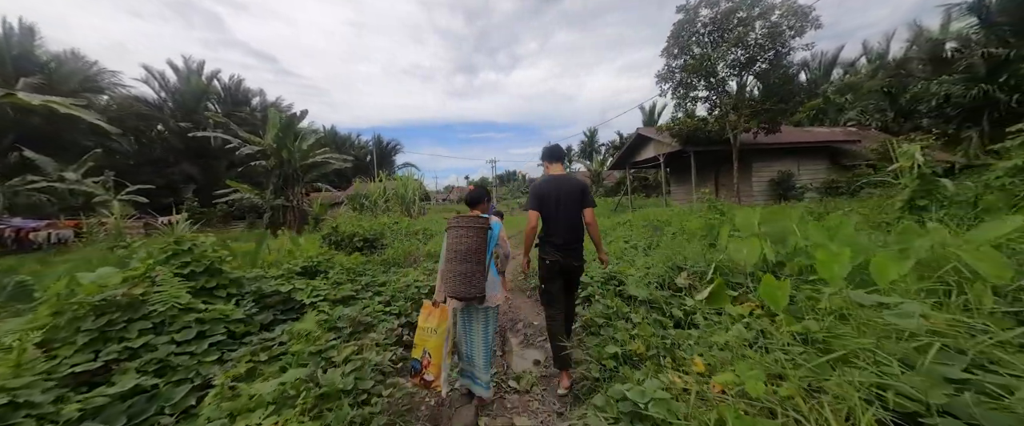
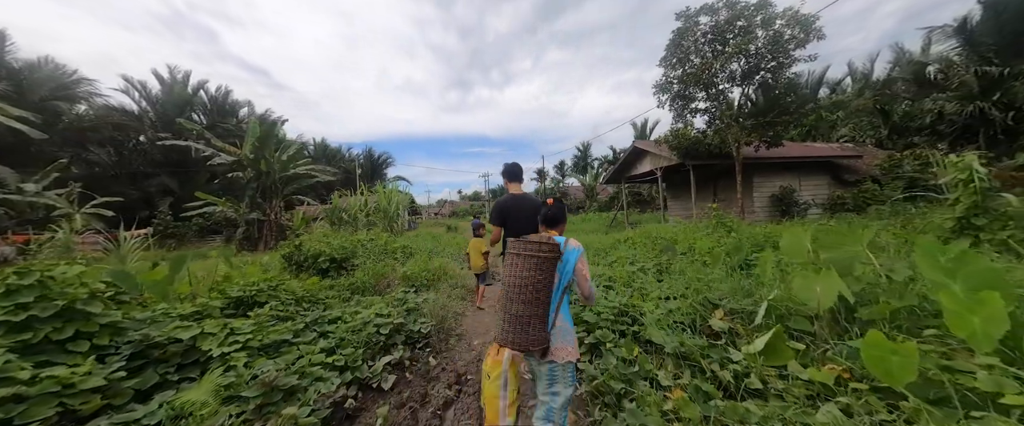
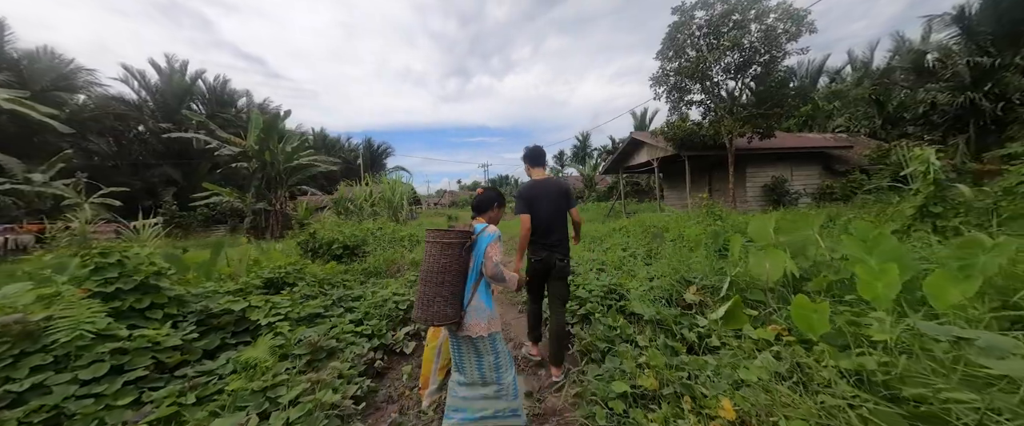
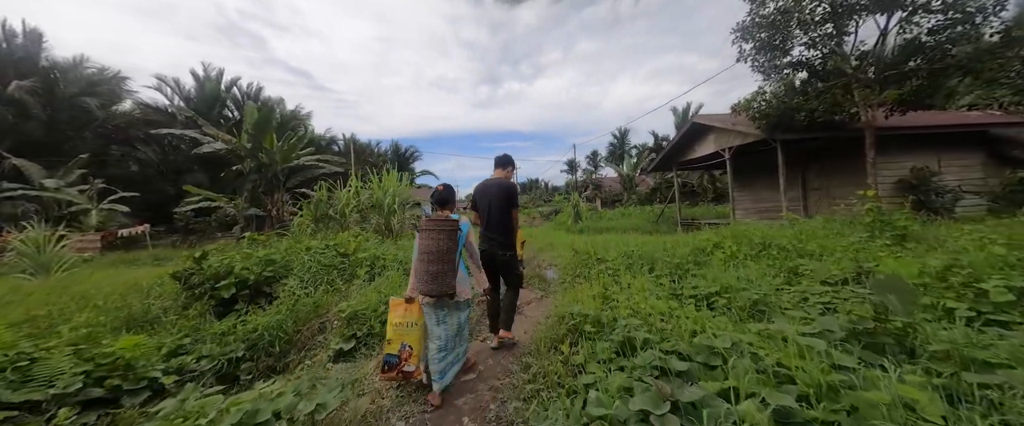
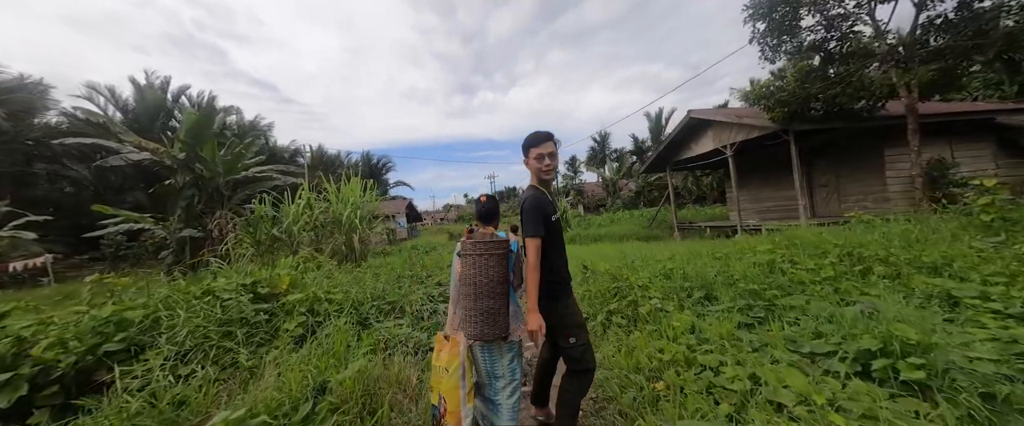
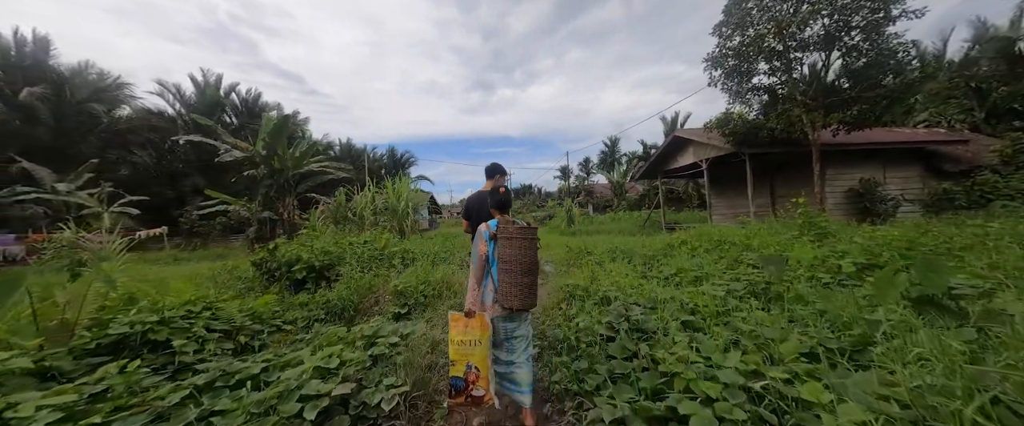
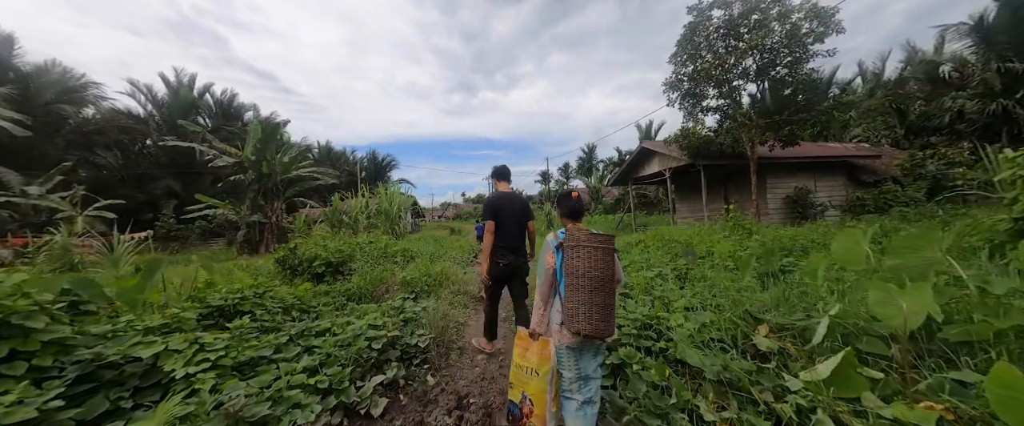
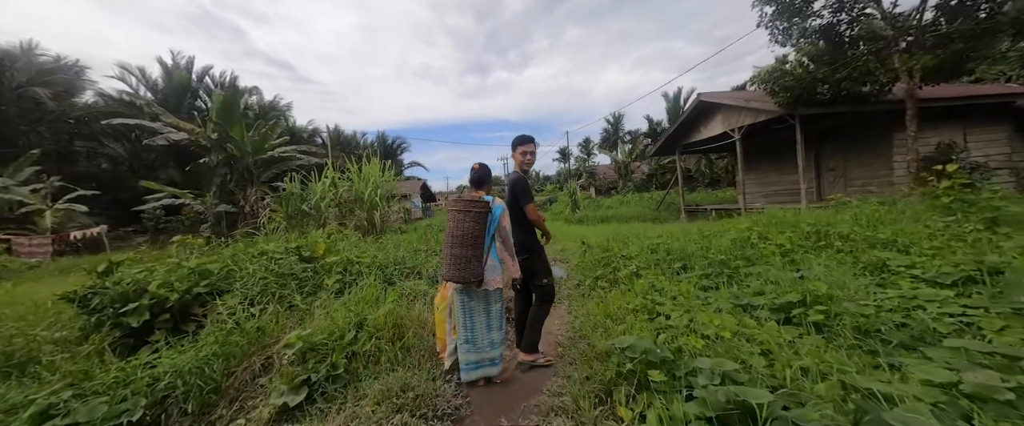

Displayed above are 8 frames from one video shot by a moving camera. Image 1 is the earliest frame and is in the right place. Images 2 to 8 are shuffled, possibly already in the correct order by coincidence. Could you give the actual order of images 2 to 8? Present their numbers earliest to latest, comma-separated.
3, 2, 7, 6, 4, 8, 5
